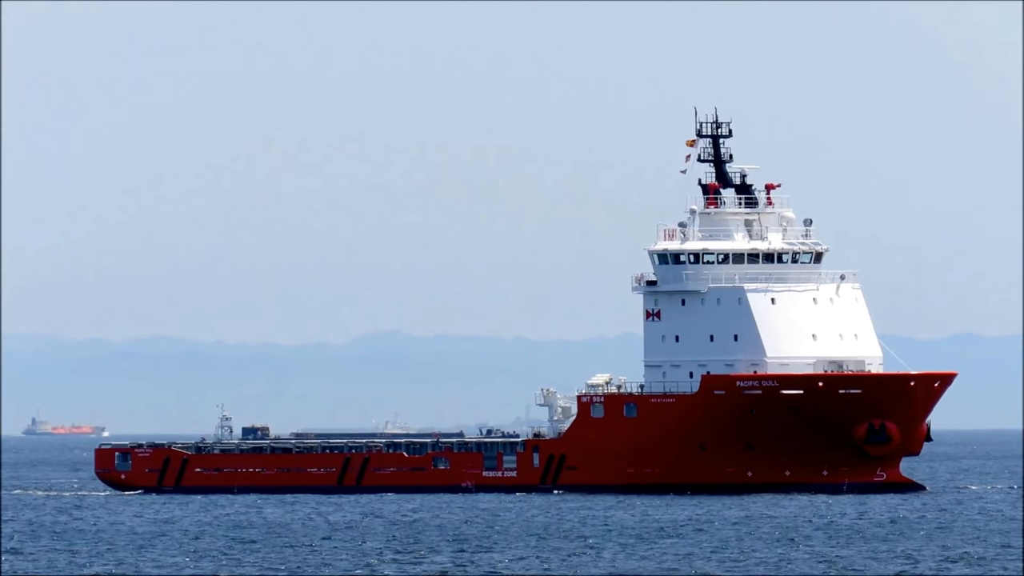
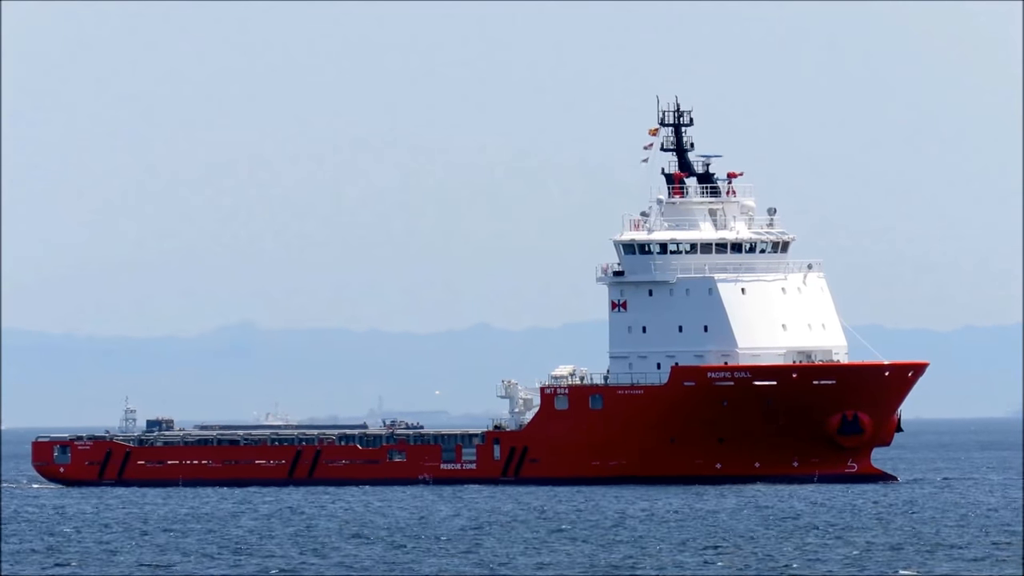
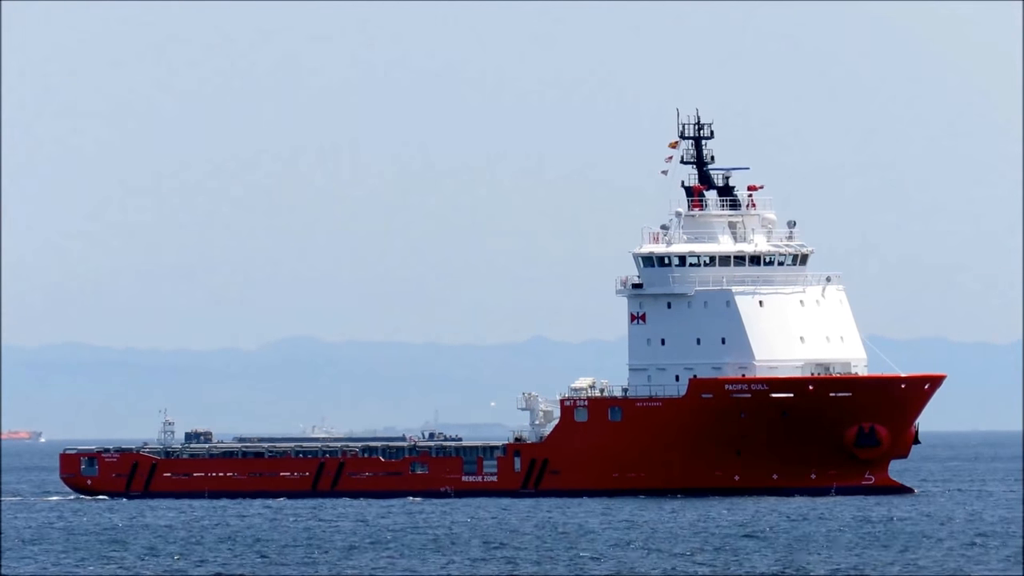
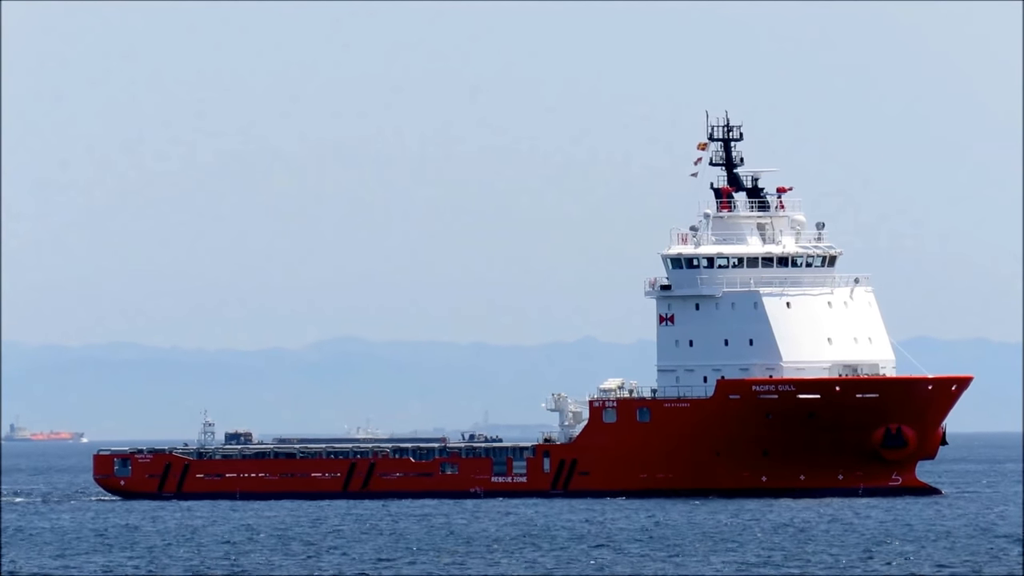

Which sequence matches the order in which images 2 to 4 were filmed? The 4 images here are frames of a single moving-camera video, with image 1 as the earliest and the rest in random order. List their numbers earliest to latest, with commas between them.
4, 3, 2
